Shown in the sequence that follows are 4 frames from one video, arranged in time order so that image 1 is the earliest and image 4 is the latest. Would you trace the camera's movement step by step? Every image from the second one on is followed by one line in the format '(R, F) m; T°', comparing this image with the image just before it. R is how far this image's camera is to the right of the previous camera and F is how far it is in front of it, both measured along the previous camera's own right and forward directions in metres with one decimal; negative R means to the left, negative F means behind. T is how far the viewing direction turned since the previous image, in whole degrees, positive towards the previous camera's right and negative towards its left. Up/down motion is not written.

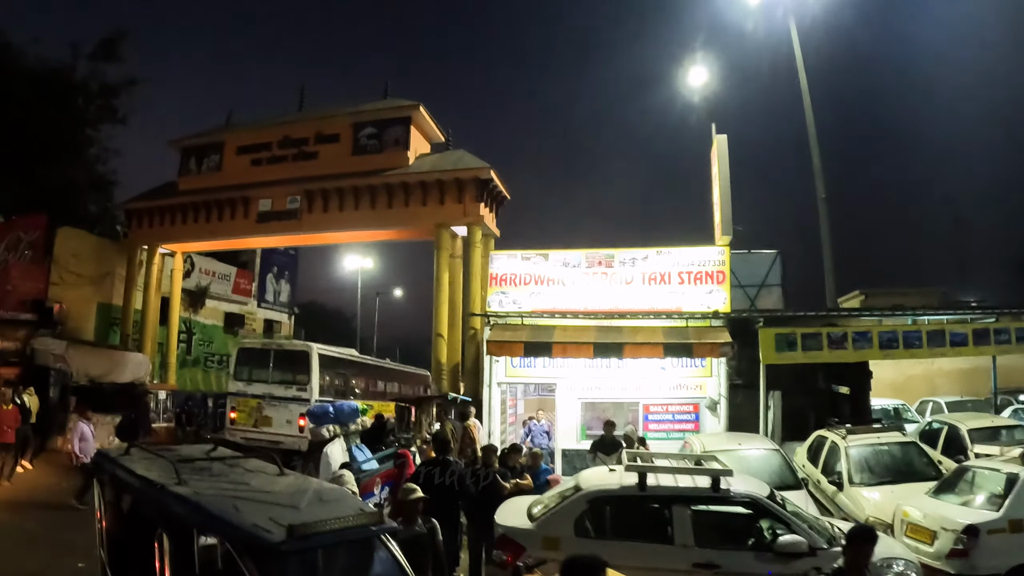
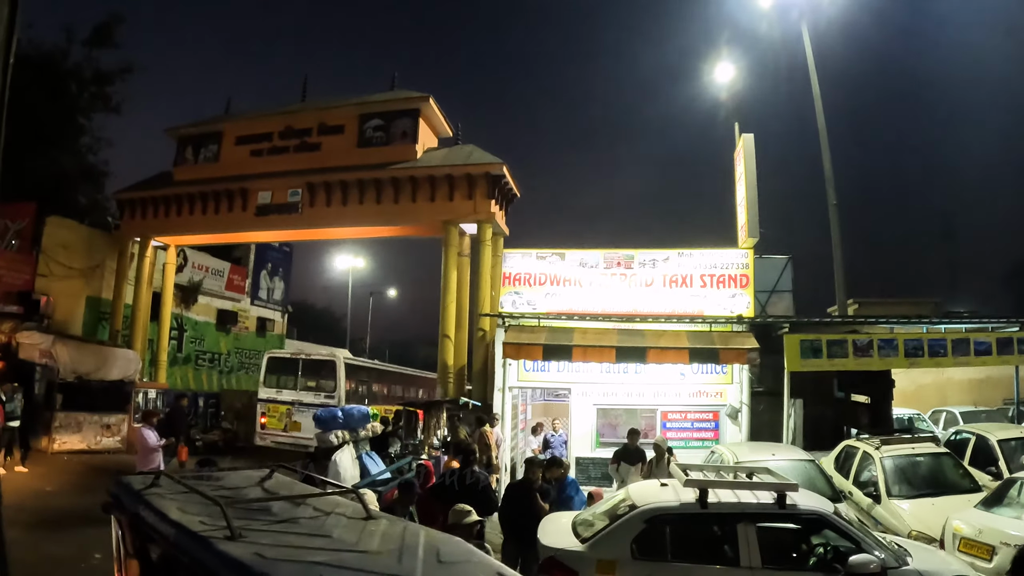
(-0.5, +0.6) m; +1°
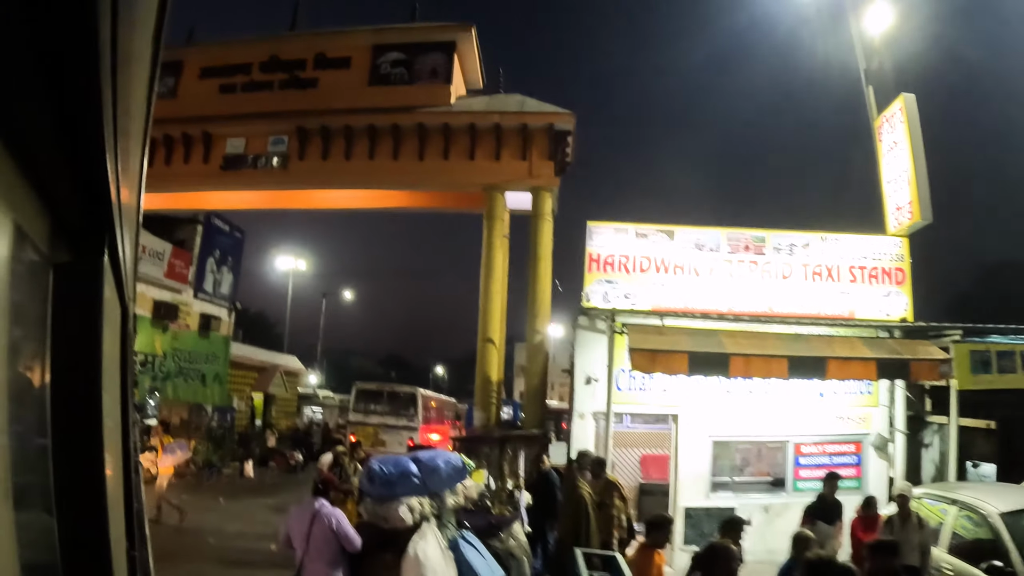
(-2.3, +3.5) m; +6°
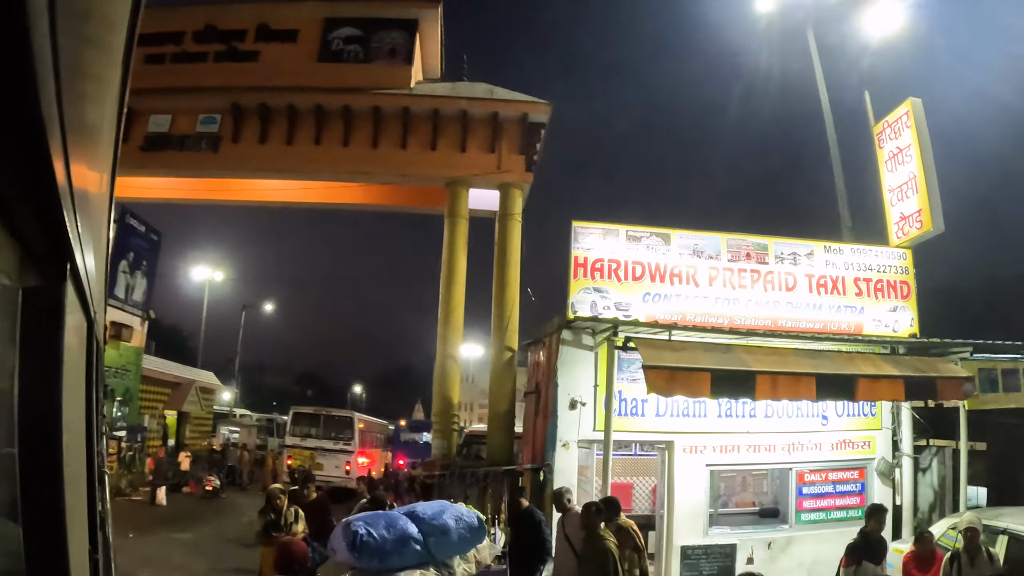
(-0.6, +1.2) m; +6°
